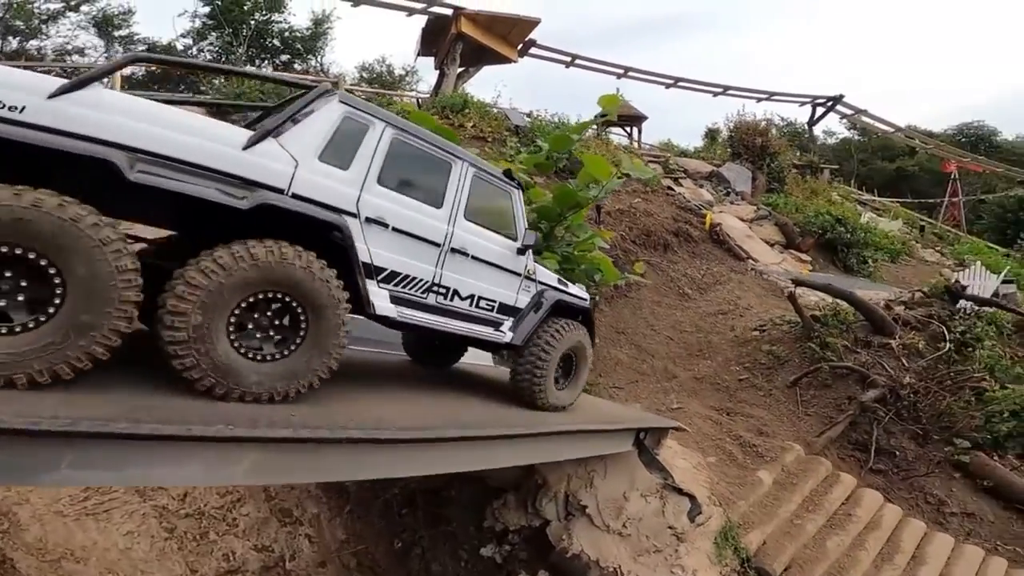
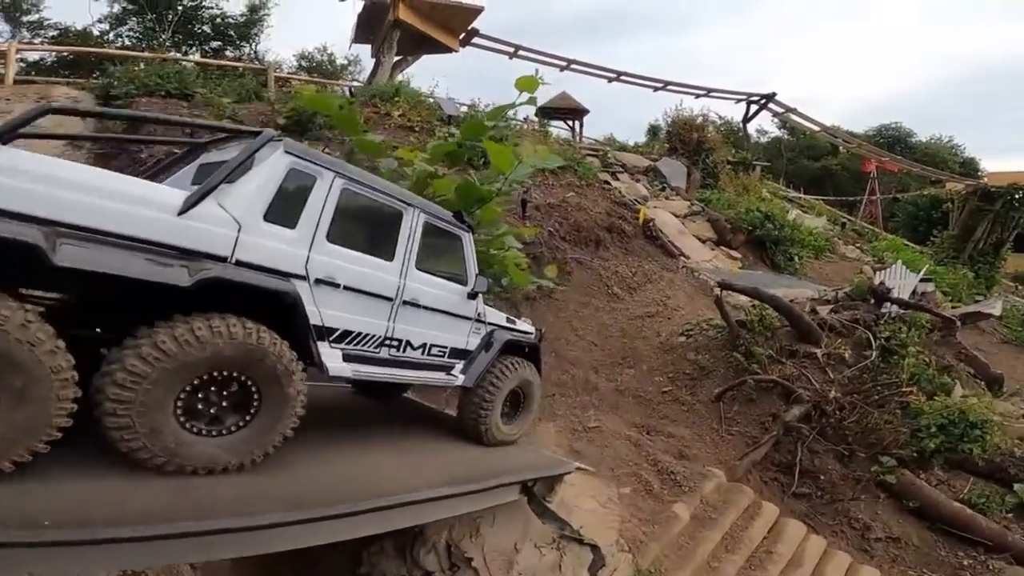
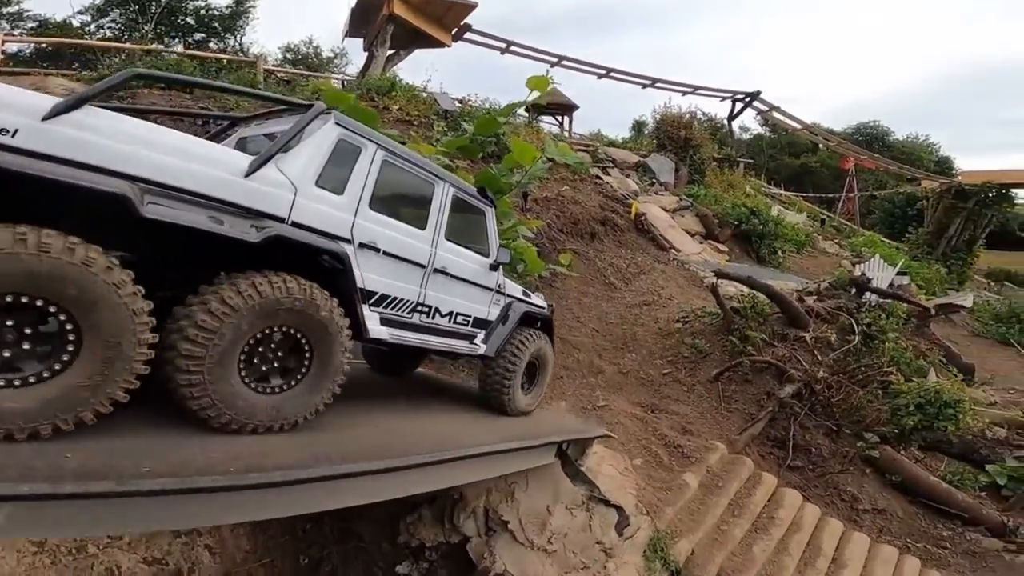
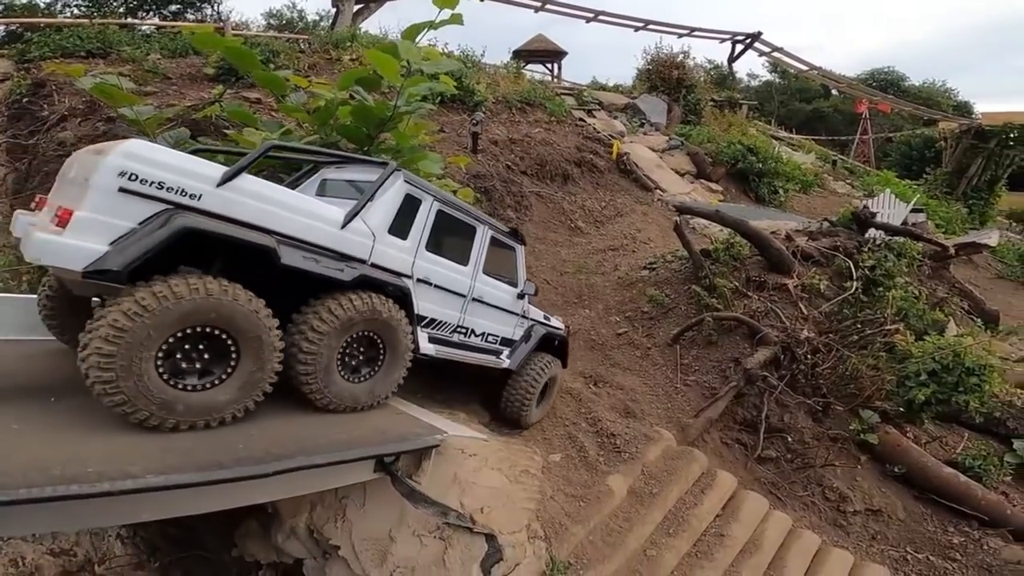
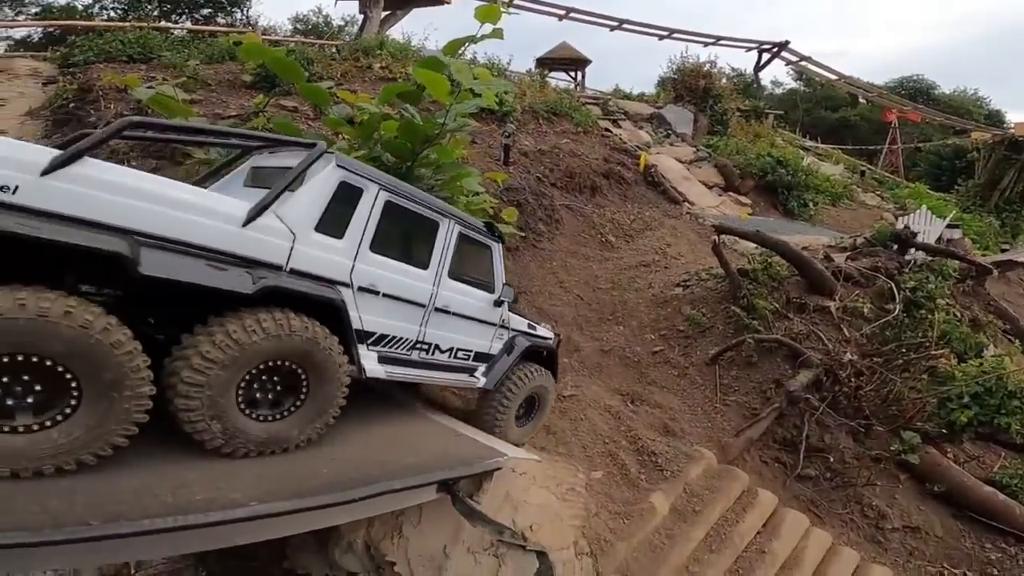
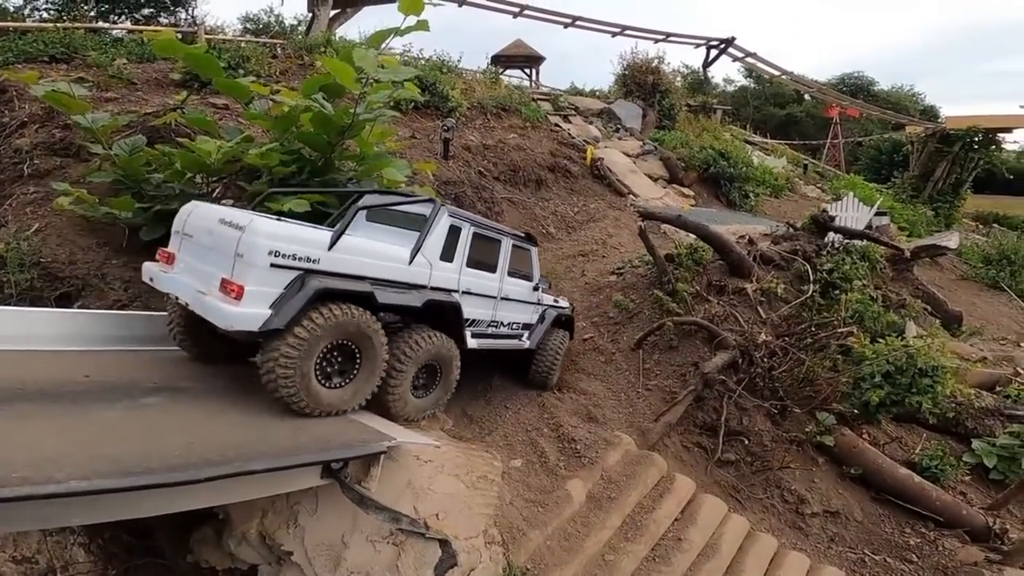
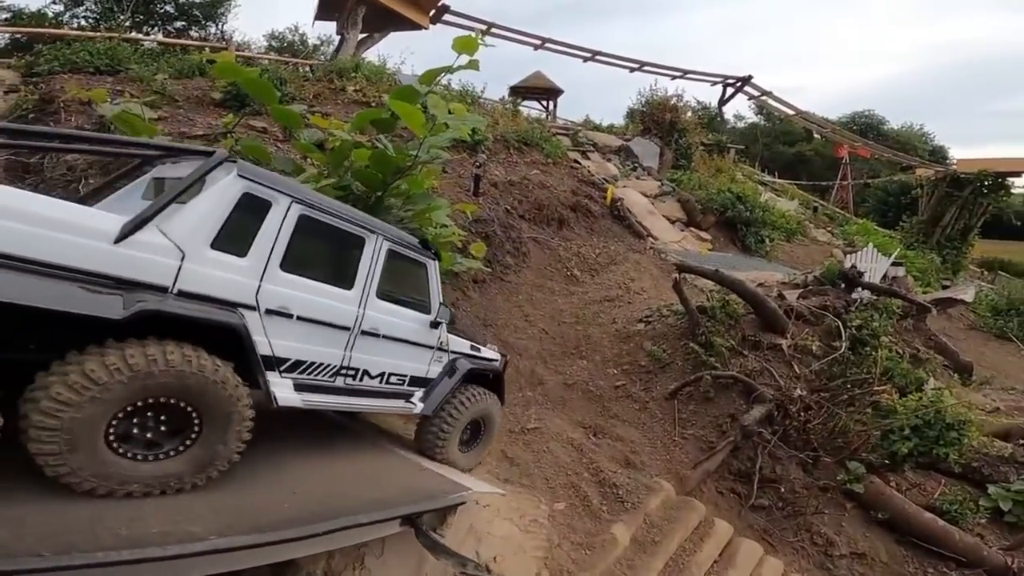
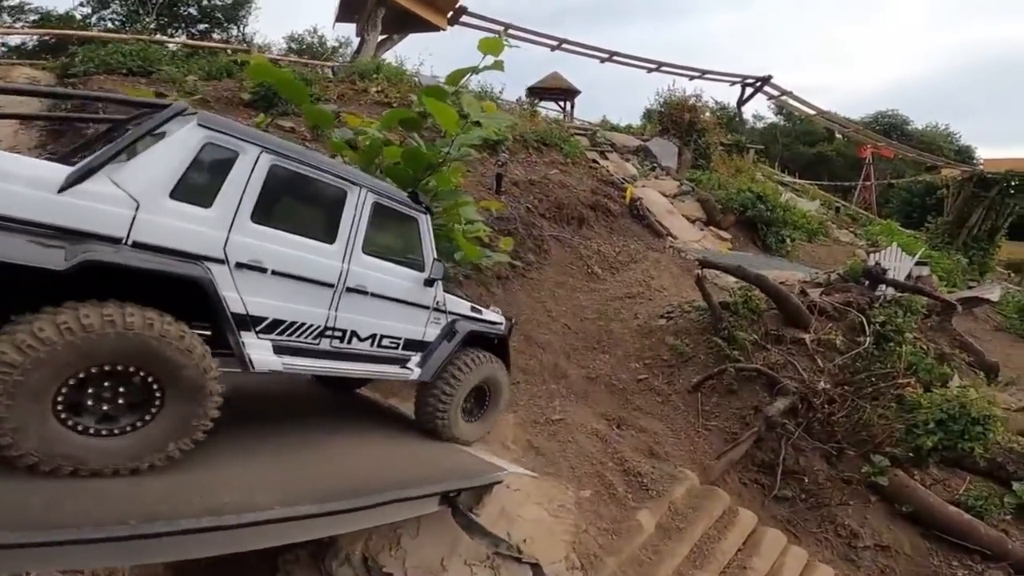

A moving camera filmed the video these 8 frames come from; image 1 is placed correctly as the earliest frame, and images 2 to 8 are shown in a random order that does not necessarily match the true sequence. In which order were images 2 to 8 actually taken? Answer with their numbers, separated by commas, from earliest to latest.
3, 2, 8, 7, 5, 4, 6
